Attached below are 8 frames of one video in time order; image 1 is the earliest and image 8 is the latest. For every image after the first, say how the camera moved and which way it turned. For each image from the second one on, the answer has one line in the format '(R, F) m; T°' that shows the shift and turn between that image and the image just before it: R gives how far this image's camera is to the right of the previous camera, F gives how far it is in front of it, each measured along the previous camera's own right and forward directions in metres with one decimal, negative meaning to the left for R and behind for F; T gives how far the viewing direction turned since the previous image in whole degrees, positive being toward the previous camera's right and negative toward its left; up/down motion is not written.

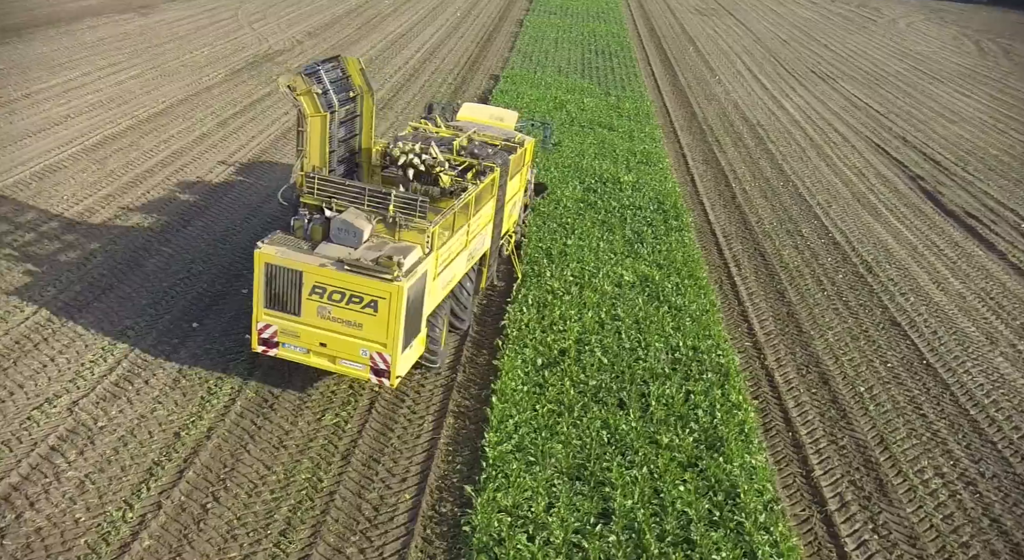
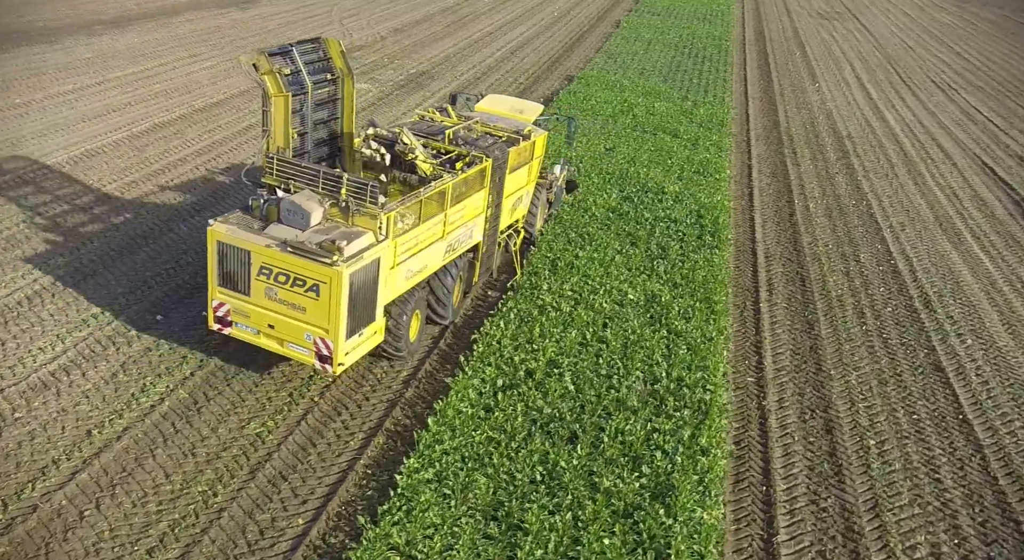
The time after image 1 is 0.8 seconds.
(+1.4, +0.7) m; -8°
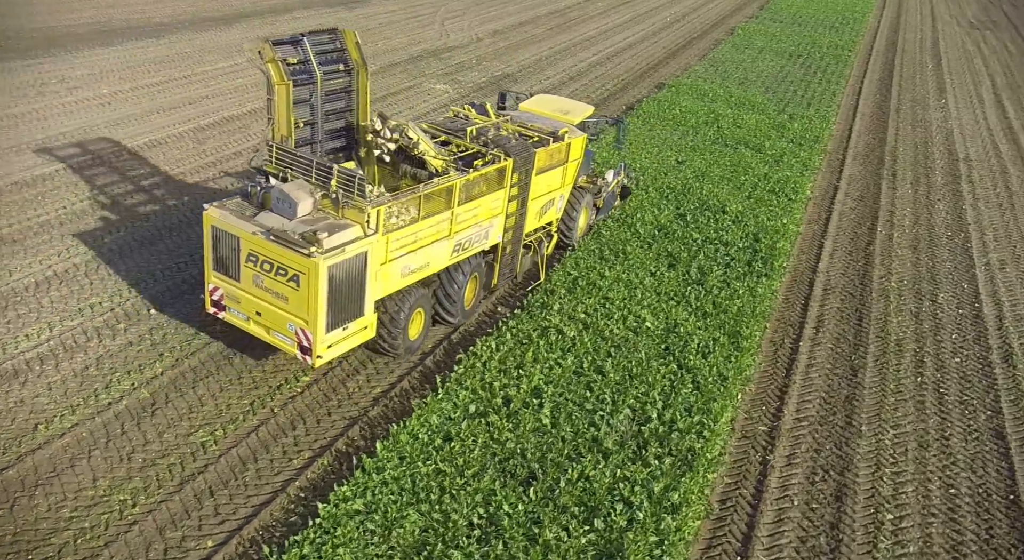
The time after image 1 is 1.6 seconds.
(+1.2, +0.6) m; -8°
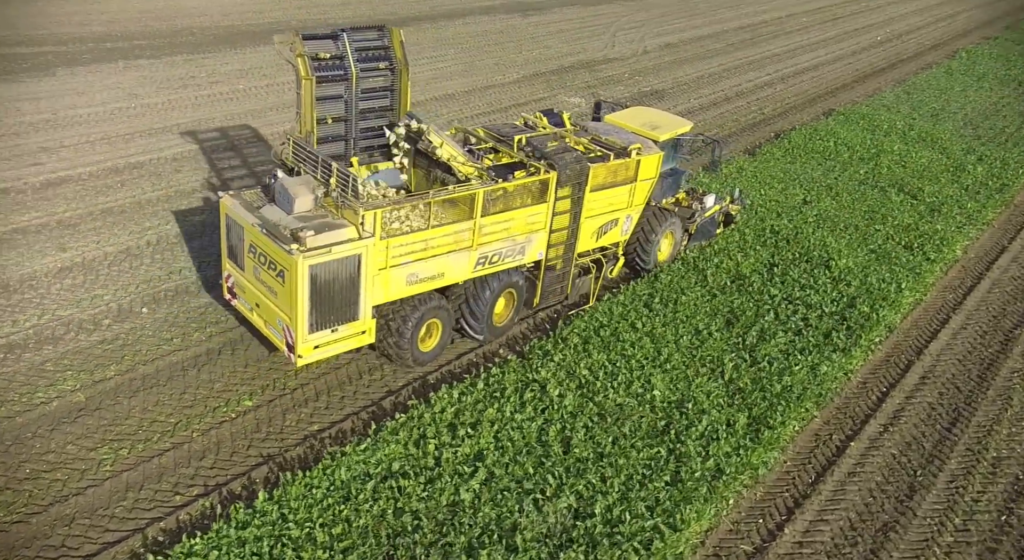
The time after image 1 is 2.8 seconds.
(+2.0, +1.2) m; -14°
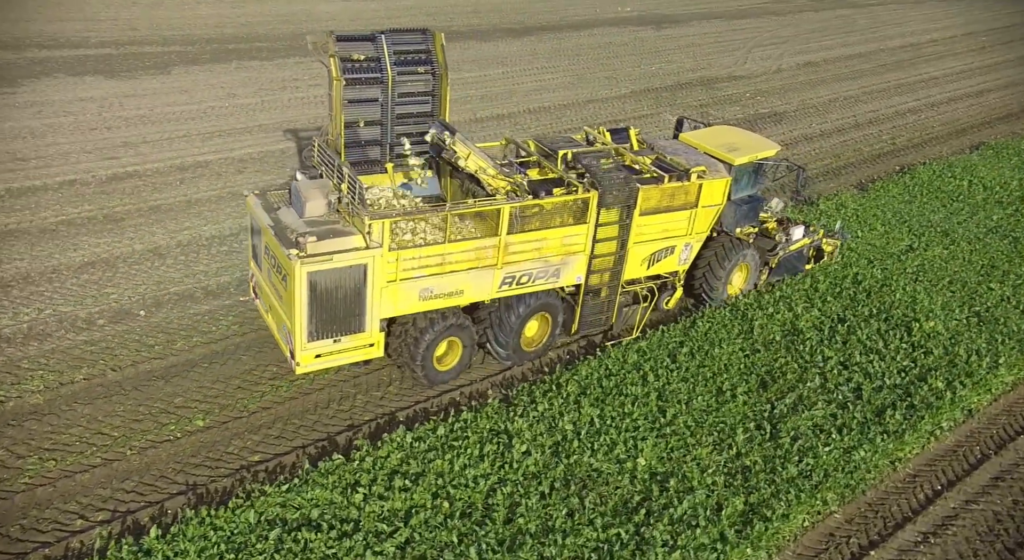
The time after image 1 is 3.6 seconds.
(+1.4, +0.9) m; -11°
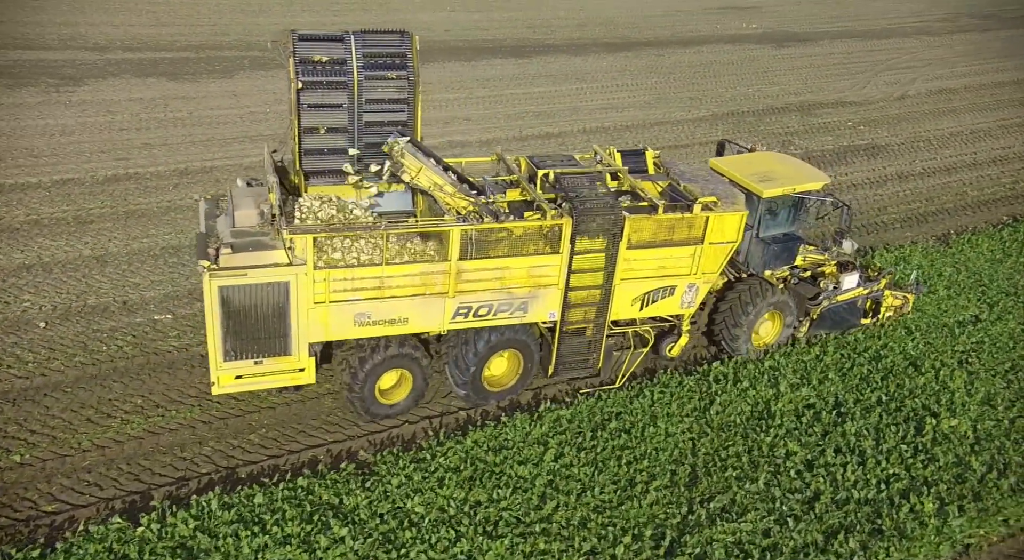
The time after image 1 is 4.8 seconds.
(+2.1, +1.3) m; -10°
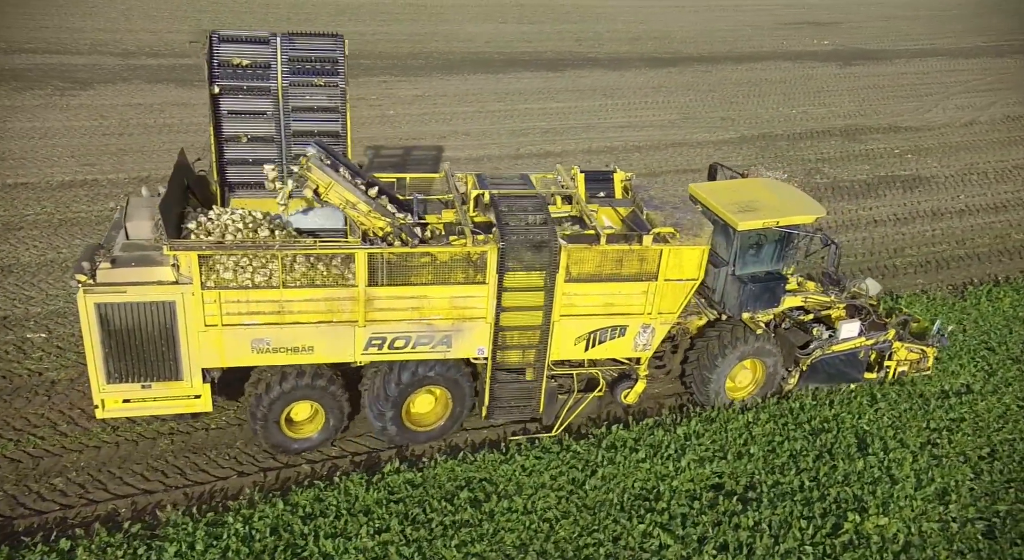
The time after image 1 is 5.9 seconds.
(+1.8, +1.0) m; -6°
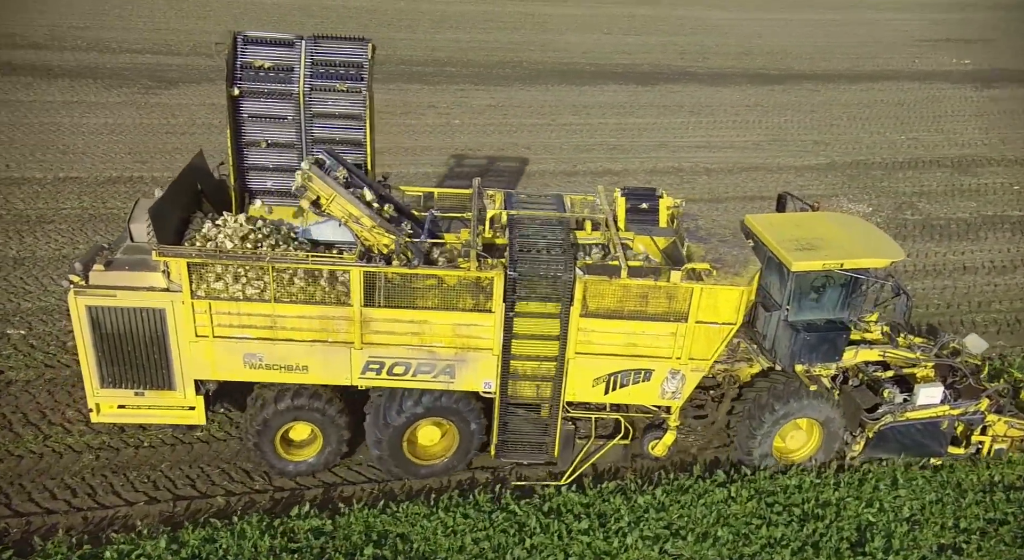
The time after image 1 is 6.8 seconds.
(+1.2, +0.7) m; -9°
